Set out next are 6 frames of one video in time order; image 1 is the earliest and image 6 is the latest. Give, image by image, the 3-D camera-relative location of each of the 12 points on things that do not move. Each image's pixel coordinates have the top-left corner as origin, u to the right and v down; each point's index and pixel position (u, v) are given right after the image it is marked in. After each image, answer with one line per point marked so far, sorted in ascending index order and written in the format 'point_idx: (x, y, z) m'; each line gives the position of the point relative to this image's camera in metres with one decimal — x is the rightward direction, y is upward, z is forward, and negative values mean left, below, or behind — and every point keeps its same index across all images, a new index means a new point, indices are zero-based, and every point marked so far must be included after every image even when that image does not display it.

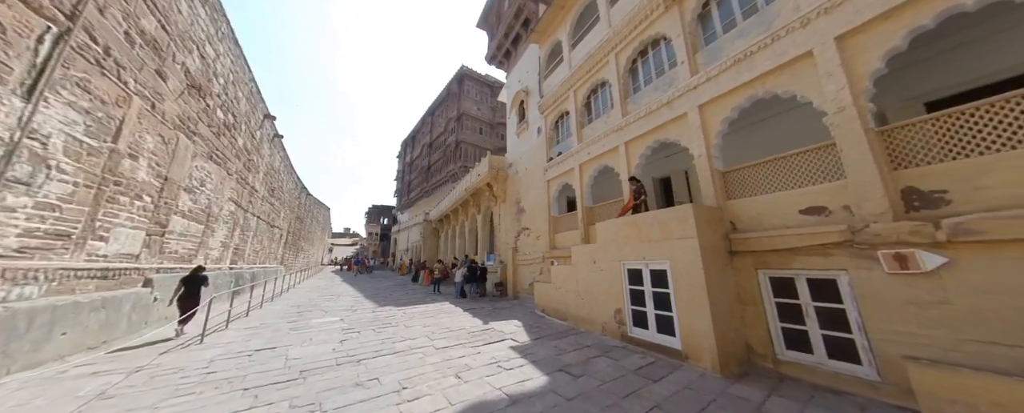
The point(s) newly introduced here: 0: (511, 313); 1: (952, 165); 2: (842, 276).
0: (0.0, -3.5, +8.8) m
1: (+5.5, +0.5, +3.3) m
2: (+4.9, -1.0, +3.9) m
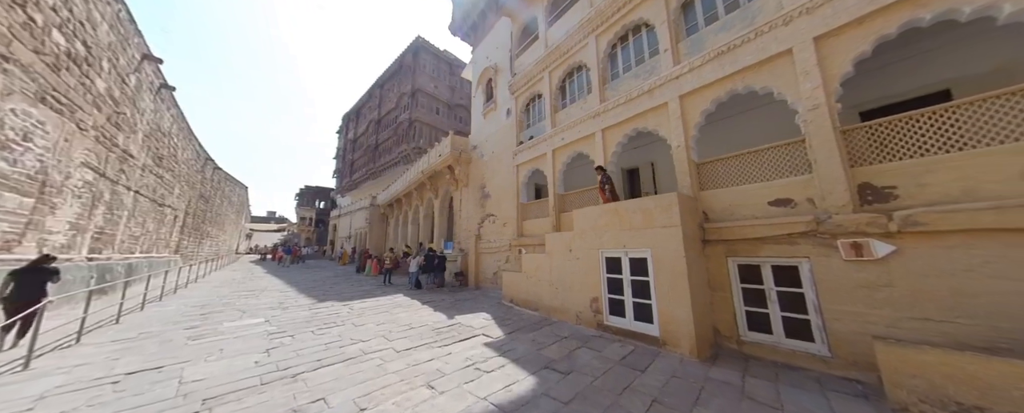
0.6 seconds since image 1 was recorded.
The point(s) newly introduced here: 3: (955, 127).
0: (-1.1, -3.0, +8.3) m
1: (+5.5, +0.6, +3.7) m
2: (+4.7, -0.9, +4.2) m
3: (+5.6, +1.0, +3.4) m
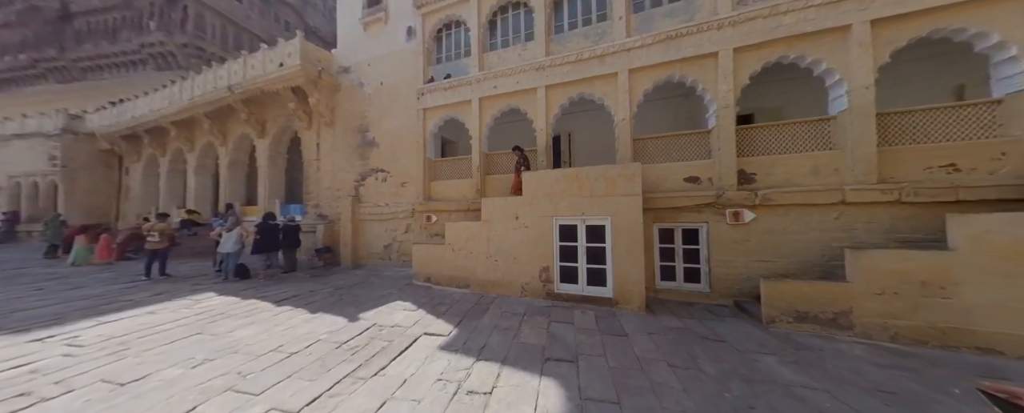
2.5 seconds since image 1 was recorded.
0: (-3.2, -1.9, +6.0) m
1: (+5.1, +1.0, +5.4) m
2: (+4.0, -0.4, +5.6) m
3: (+5.4, +1.4, +5.1) m
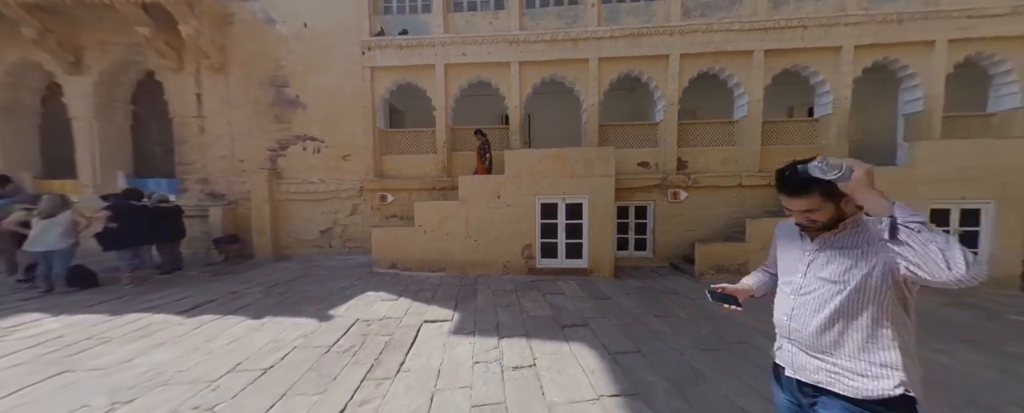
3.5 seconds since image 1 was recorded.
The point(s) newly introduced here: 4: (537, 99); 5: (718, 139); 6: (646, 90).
0: (-3.6, -1.4, +5.0) m
1: (+4.5, +1.5, +6.8) m
2: (+3.4, +0.1, +6.7) m
3: (+4.9, +1.8, +6.6) m
4: (+0.7, +3.0, +7.3) m
5: (+5.1, +1.7, +6.7) m
6: (+3.6, +3.1, +7.1) m
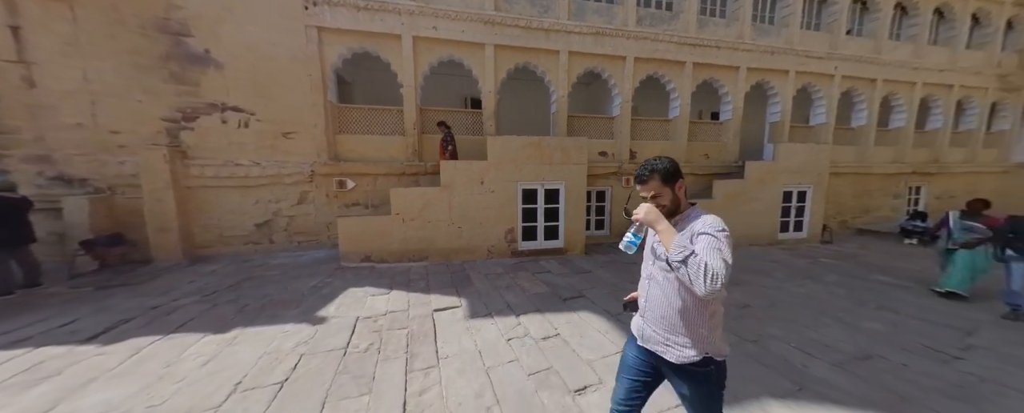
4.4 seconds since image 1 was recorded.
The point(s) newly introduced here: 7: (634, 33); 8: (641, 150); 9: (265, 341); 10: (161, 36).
0: (-3.6, -1.2, +4.2) m
1: (+3.6, +1.9, +7.9) m
2: (+2.6, +0.5, +7.6) m
3: (+4.1, +2.3, +7.8) m
4: (-0.2, +3.4, +7.3) m
5: (+4.3, +2.2, +7.9) m
6: (+2.7, +3.6, +7.8) m
7: (+3.1, +4.6, +7.0) m
8: (+3.7, +1.6, +7.8) m
9: (-2.6, -1.4, +2.8) m
10: (-6.4, +3.1, +4.7) m
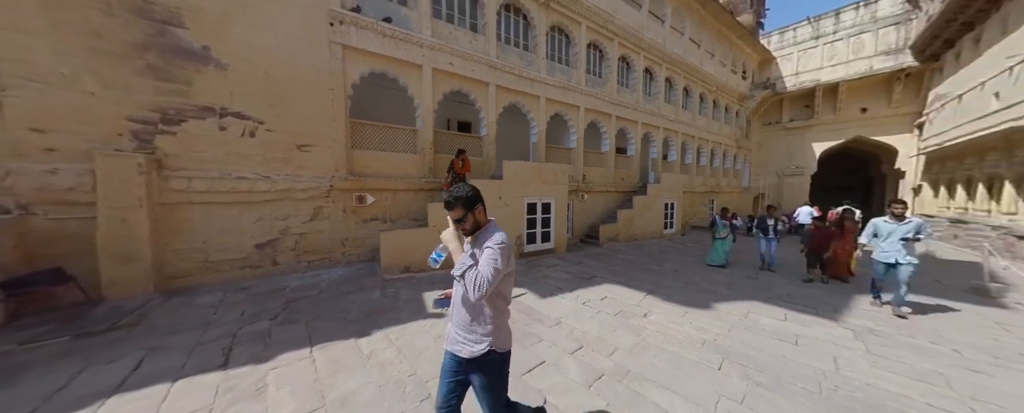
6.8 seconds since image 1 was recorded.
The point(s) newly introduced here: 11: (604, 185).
0: (-2.6, -1.5, +4.3) m
1: (+2.7, +1.6, +10.6) m
2: (+1.9, +0.2, +9.9) m
3: (+3.1, +2.0, +10.7) m
4: (-0.7, +3.0, +8.7) m
5: (+3.2, +1.9, +10.9) m
6: (+1.7, +3.2, +10.3) m
7: (+2.4, +4.3, +9.7) m
8: (+2.8, +1.3, +10.5) m
9: (-1.1, -1.6, +3.4) m
10: (-5.5, +2.8, +3.9) m
11: (+3.5, +0.9, +10.6) m
